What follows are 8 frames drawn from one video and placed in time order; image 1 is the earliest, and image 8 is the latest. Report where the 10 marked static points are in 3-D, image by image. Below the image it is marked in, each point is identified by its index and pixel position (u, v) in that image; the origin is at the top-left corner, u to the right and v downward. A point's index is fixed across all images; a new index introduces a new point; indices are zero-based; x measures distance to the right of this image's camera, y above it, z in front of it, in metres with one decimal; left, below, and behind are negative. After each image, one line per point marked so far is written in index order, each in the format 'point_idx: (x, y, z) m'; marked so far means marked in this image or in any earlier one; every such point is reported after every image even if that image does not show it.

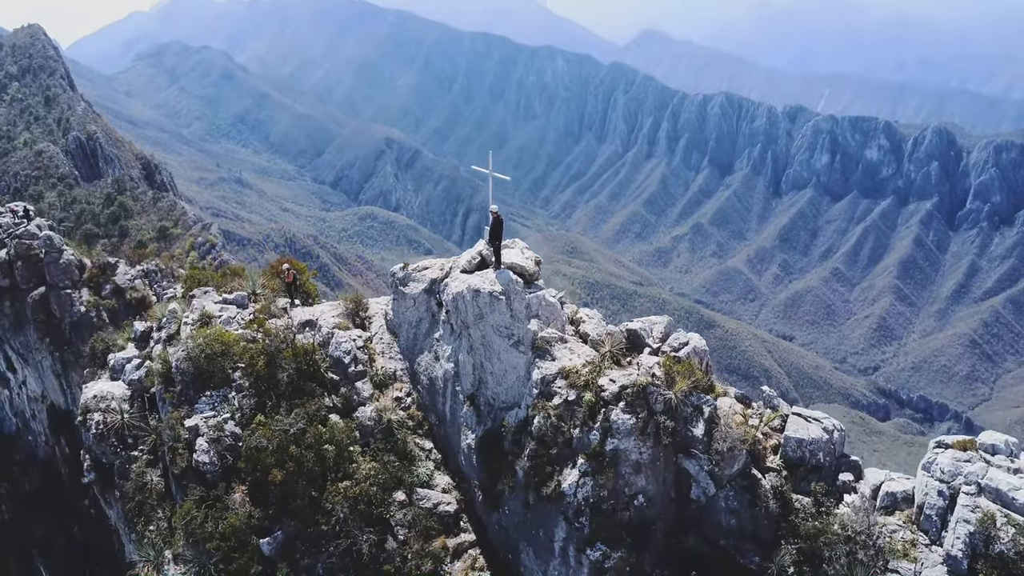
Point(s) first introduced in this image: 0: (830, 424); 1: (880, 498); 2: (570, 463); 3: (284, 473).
0: (+8.5, -3.6, +17.2) m
1: (+9.0, -5.2, +15.9) m
2: (+1.5, -4.5, +16.3) m
3: (-6.7, -5.5, +18.8) m
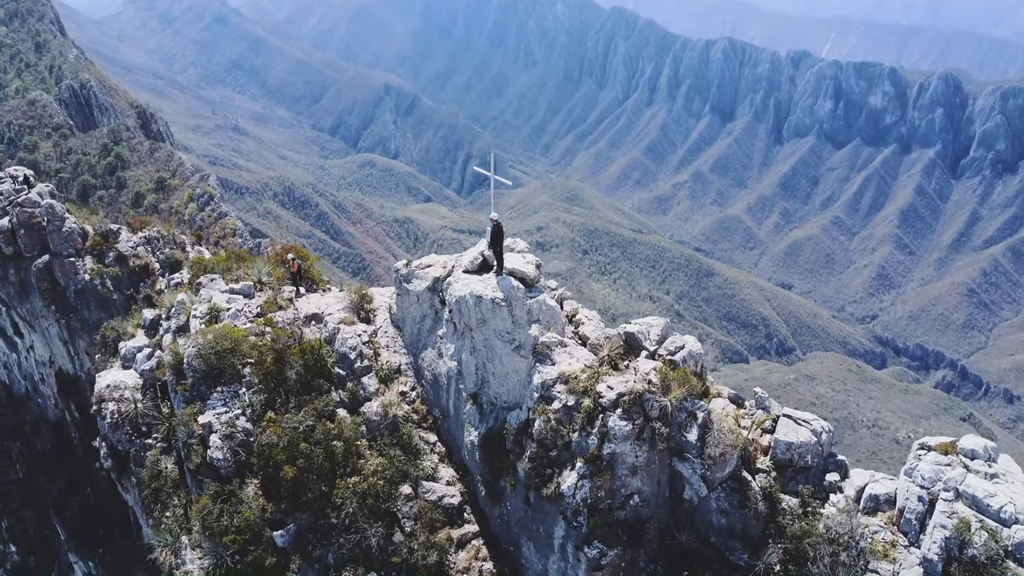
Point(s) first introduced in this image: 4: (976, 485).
0: (+8.5, -3.8, +17.9) m
1: (+9.1, -5.5, +16.7) m
2: (+1.5, -4.7, +17.0) m
3: (-6.6, -5.6, +19.6) m
4: (+11.0, -4.7, +15.2) m
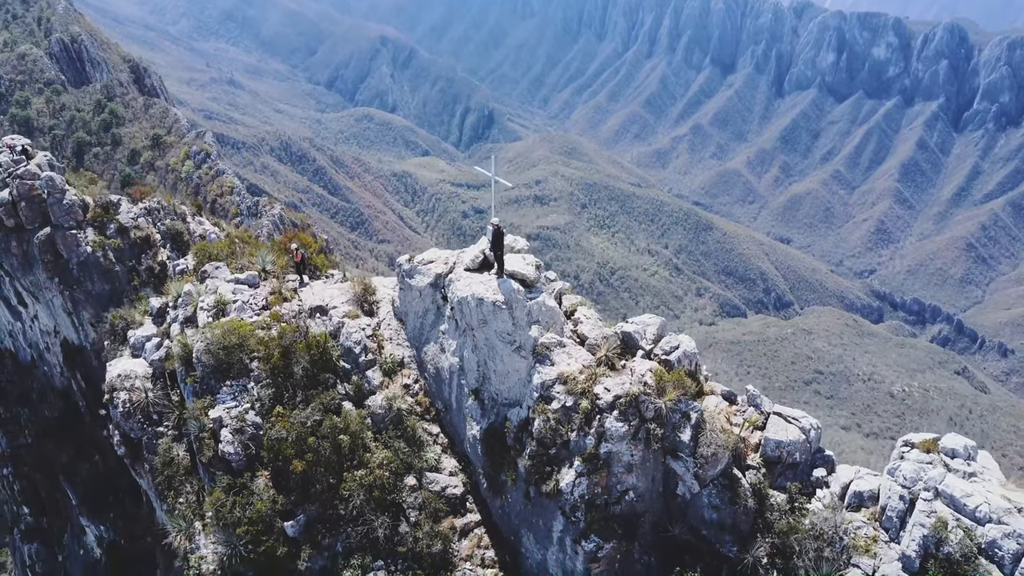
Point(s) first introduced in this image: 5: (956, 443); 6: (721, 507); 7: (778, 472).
0: (+8.5, -3.9, +18.5) m
1: (+9.1, -5.6, +17.4) m
2: (+1.5, -4.9, +17.8) m
3: (-6.6, -5.6, +20.4) m
4: (+11.0, -4.9, +15.9) m
5: (+12.0, -4.2, +17.3) m
6: (+5.7, -5.9, +17.5) m
7: (+7.4, -5.1, +17.9) m
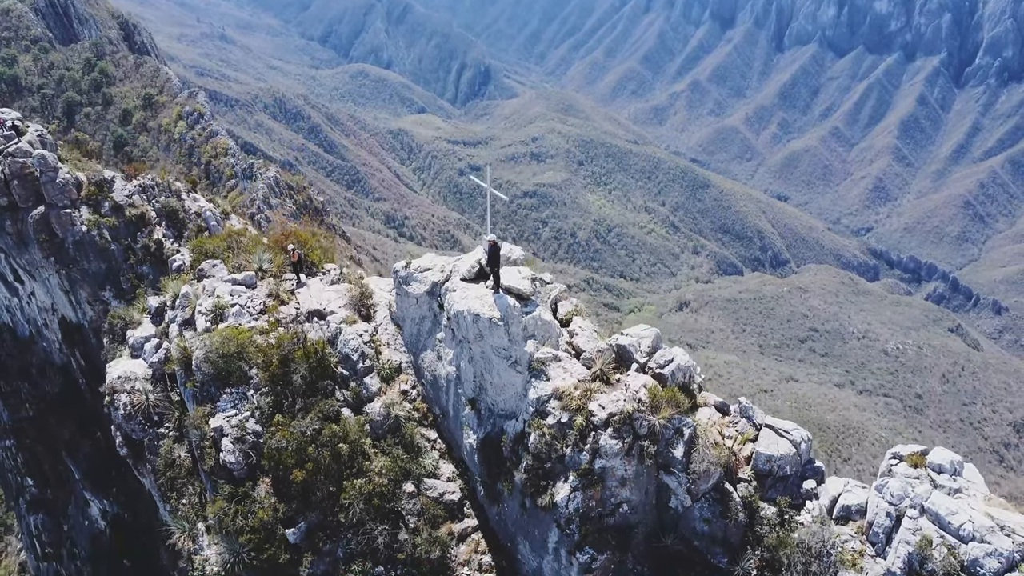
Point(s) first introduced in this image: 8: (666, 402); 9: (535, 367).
0: (+8.4, -4.3, +18.8) m
1: (+9.0, -6.1, +17.8) m
2: (+1.4, -5.4, +18.1) m
3: (-6.7, -6.0, +20.8) m
4: (+10.9, -5.5, +16.3) m
5: (+11.9, -4.7, +17.7) m
6: (+5.6, -6.4, +17.9) m
7: (+7.3, -5.6, +18.3) m
8: (+4.3, -3.2, +18.0) m
9: (+0.7, -2.4, +19.3) m
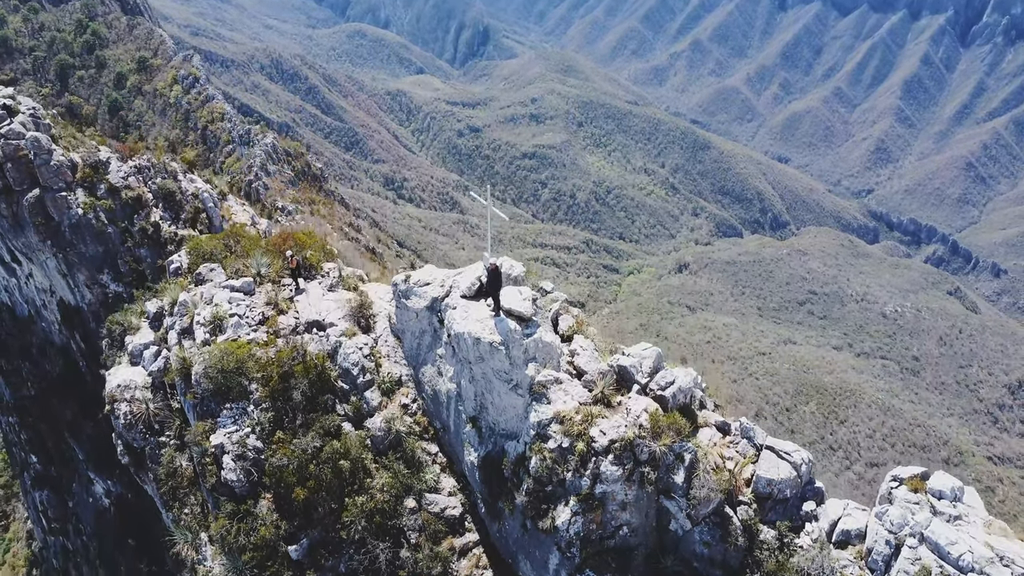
0: (+8.4, -5.0, +18.9) m
1: (+9.0, -6.8, +18.0) m
2: (+1.5, -6.1, +18.2) m
3: (-6.7, -6.6, +20.9) m
4: (+11.0, -6.2, +16.5) m
5: (+12.0, -5.4, +17.8) m
6: (+5.6, -7.1, +18.0) m
7: (+7.3, -6.3, +18.4) m
8: (+4.3, -3.9, +18.0) m
9: (+0.7, -3.0, +19.2) m
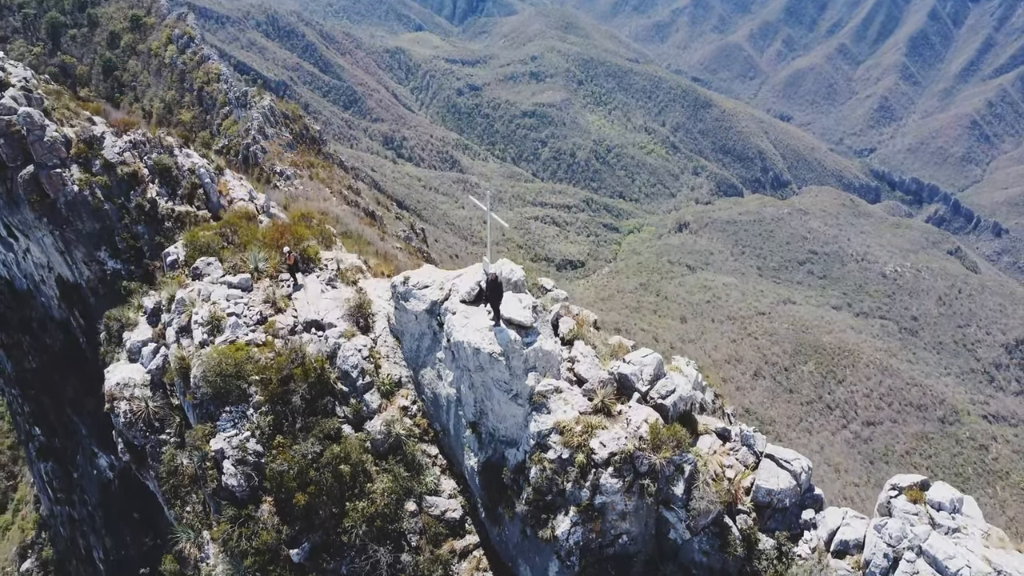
0: (+8.4, -5.3, +18.9) m
1: (+9.0, -7.1, +18.1) m
2: (+1.5, -6.4, +18.3) m
3: (-6.7, -6.8, +20.9) m
4: (+11.0, -6.6, +16.5) m
5: (+12.0, -5.7, +17.8) m
6: (+5.6, -7.5, +18.1) m
7: (+7.3, -6.6, +18.5) m
8: (+4.3, -4.2, +18.0) m
9: (+0.7, -3.3, +19.2) m
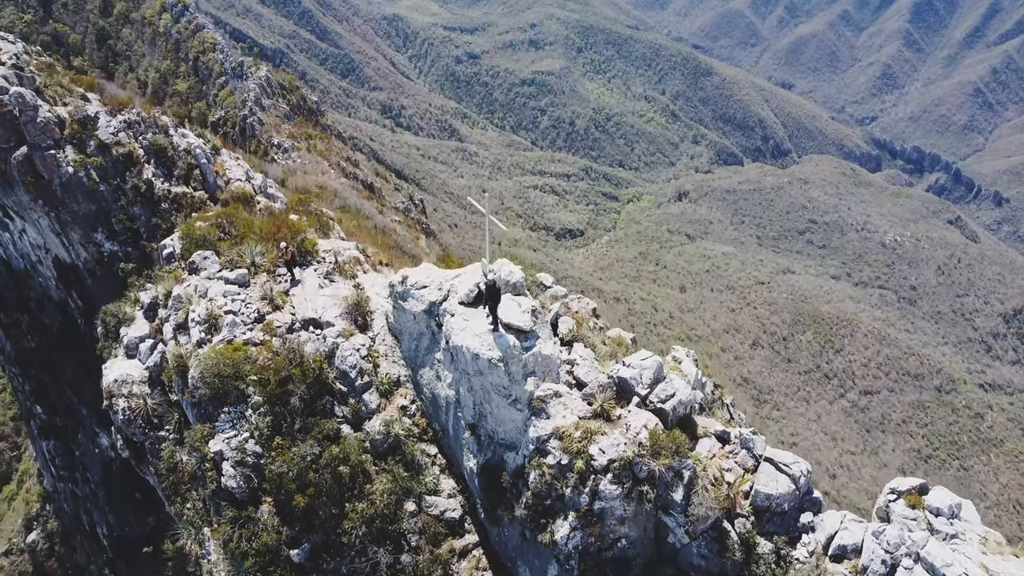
0: (+8.4, -5.4, +18.9) m
1: (+9.0, -7.3, +18.1) m
2: (+1.4, -6.5, +18.3) m
3: (-6.7, -6.8, +21.0) m
4: (+10.9, -6.8, +16.6) m
5: (+11.9, -5.9, +17.9) m
6: (+5.6, -7.6, +18.2) m
7: (+7.3, -6.7, +18.5) m
8: (+4.3, -4.4, +18.0) m
9: (+0.7, -3.4, +19.1) m
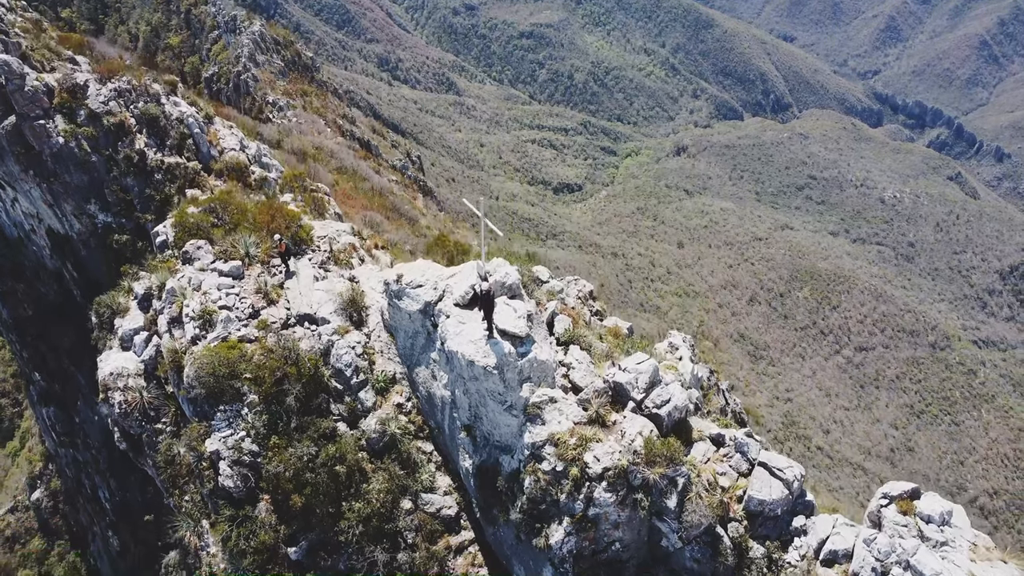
0: (+8.3, -5.6, +19.1) m
1: (+8.8, -7.5, +18.4) m
2: (+1.3, -6.7, +18.5) m
3: (-6.9, -6.9, +21.1) m
4: (+10.8, -7.1, +16.8) m
5: (+11.8, -6.2, +18.0) m
6: (+5.5, -7.8, +18.5) m
7: (+7.2, -6.9, +18.7) m
8: (+4.2, -4.6, +18.0) m
9: (+0.5, -3.6, +19.1) m
